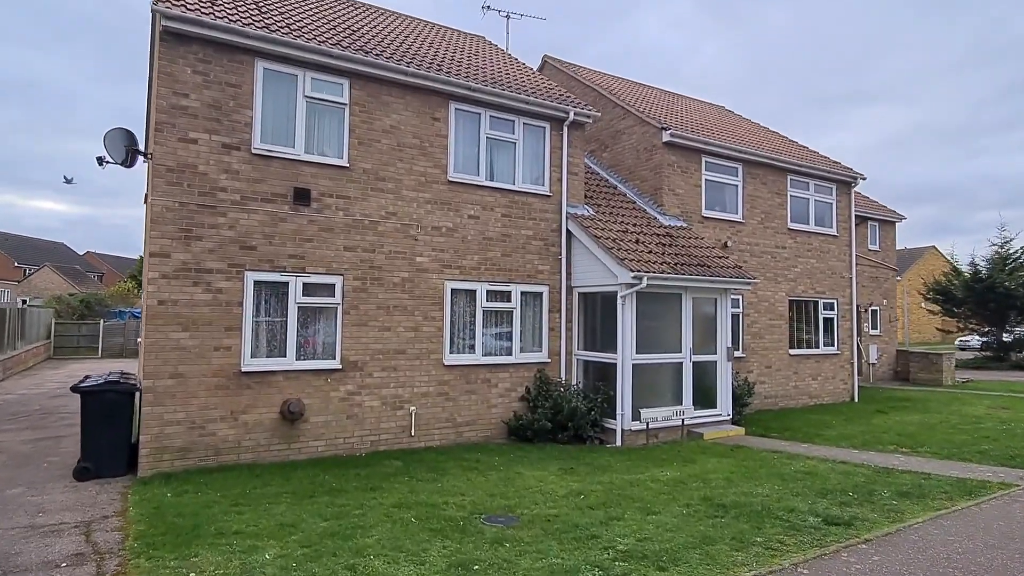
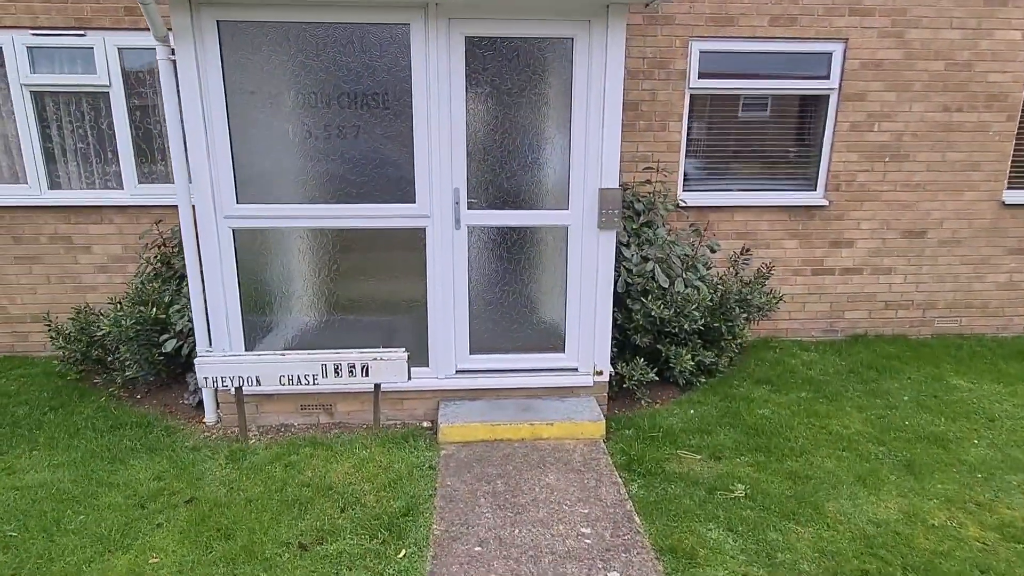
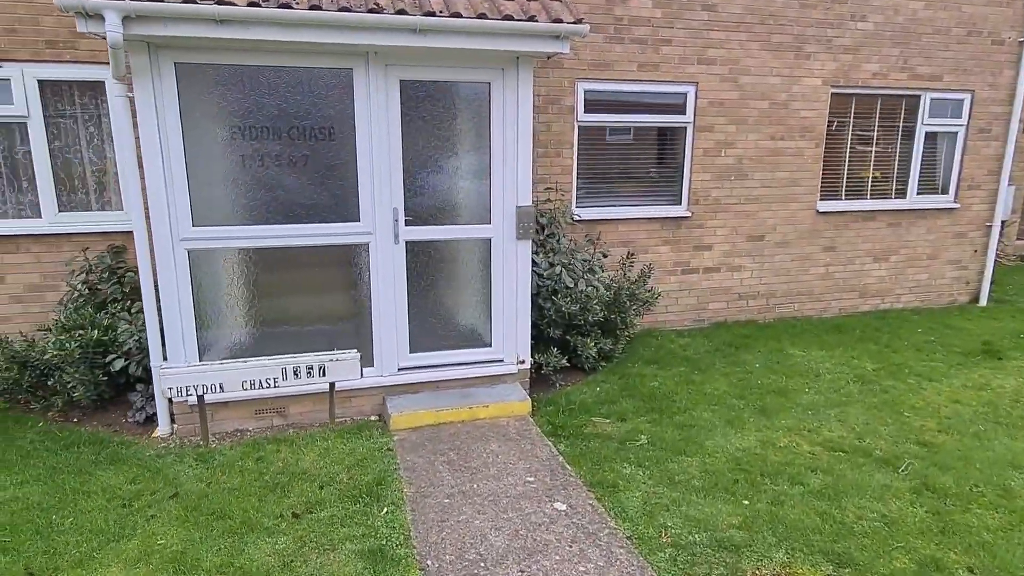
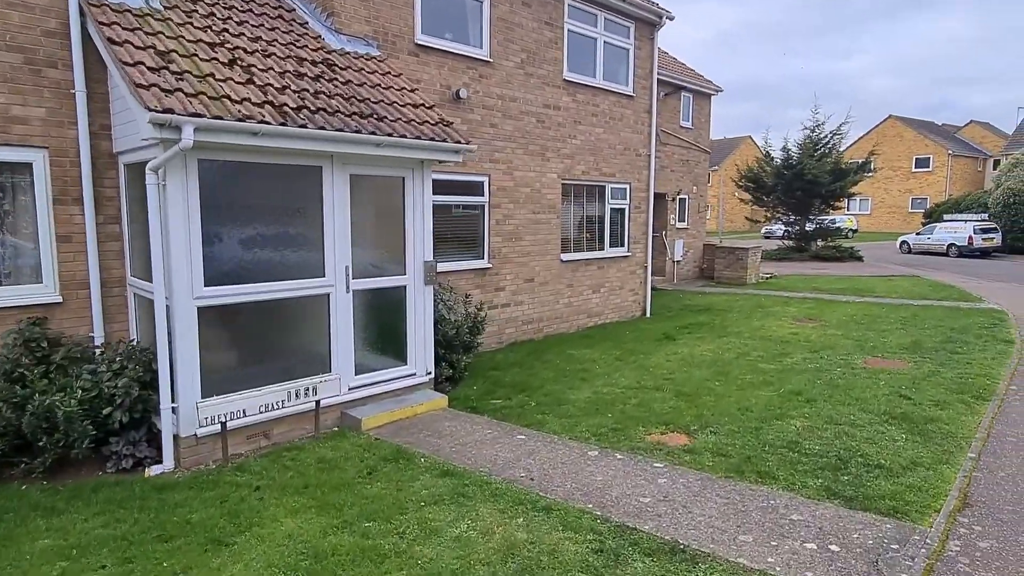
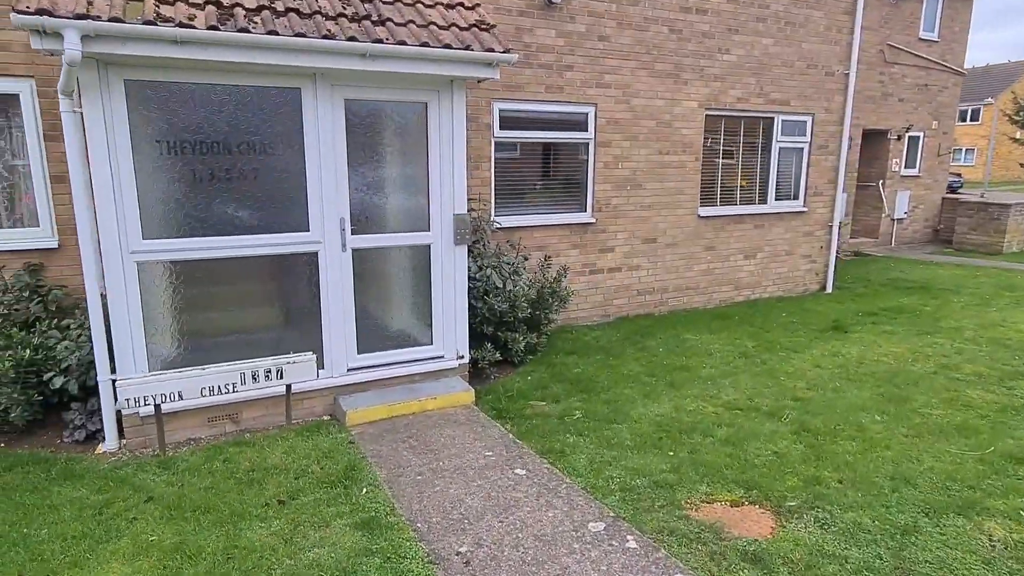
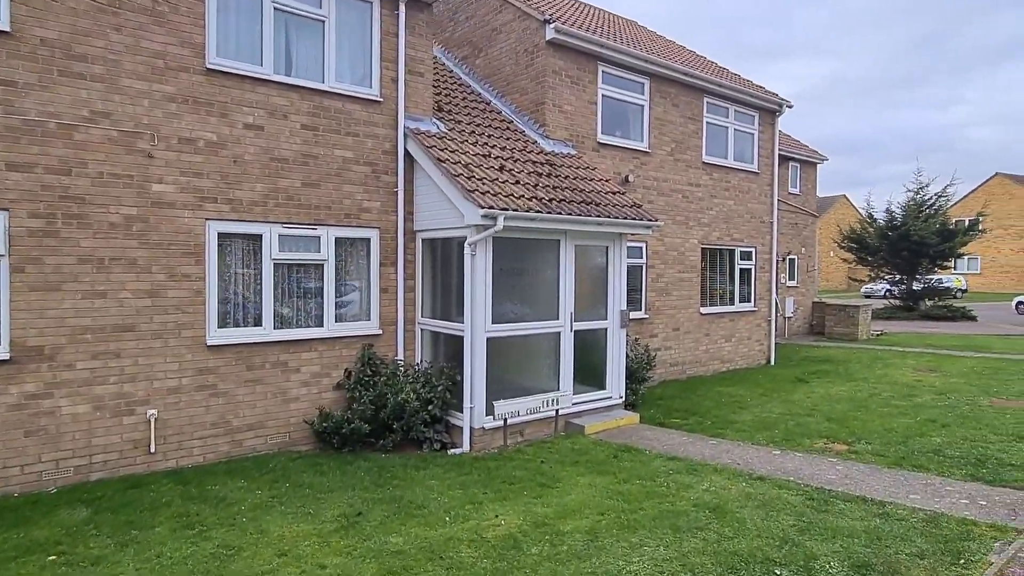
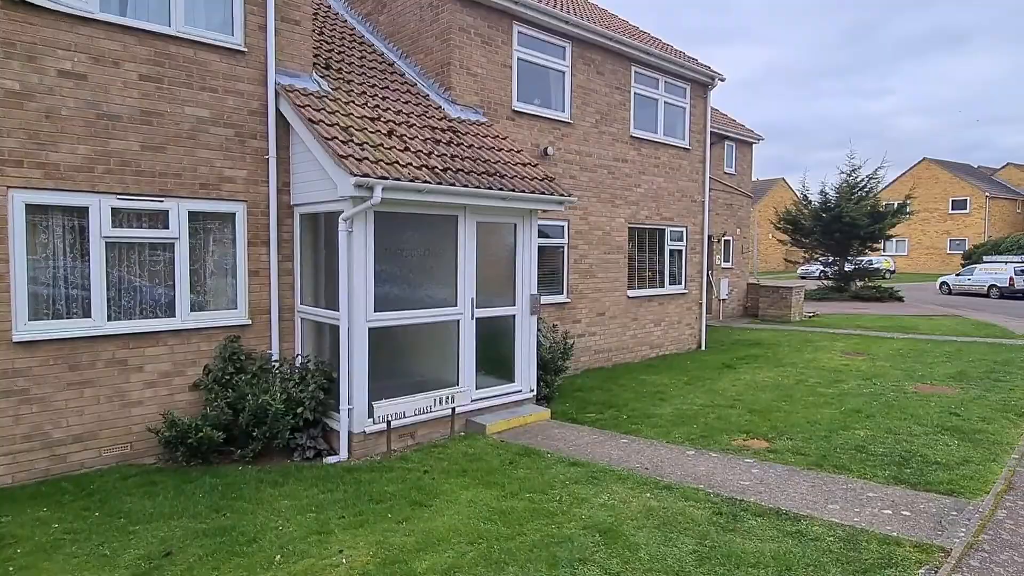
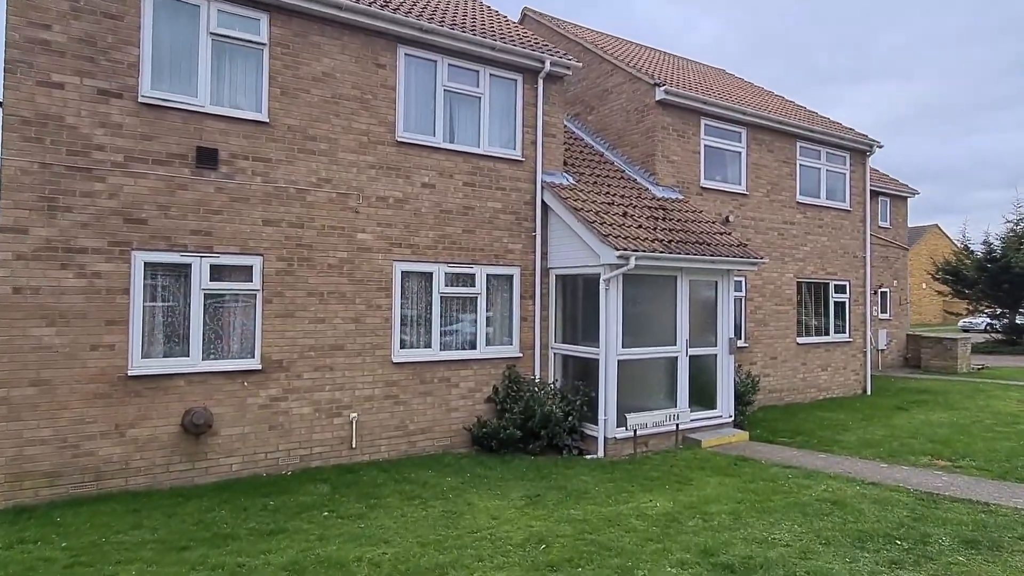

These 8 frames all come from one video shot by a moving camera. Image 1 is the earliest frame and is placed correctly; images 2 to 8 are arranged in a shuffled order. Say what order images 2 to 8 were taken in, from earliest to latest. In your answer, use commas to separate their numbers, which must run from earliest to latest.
8, 6, 7, 4, 5, 3, 2
